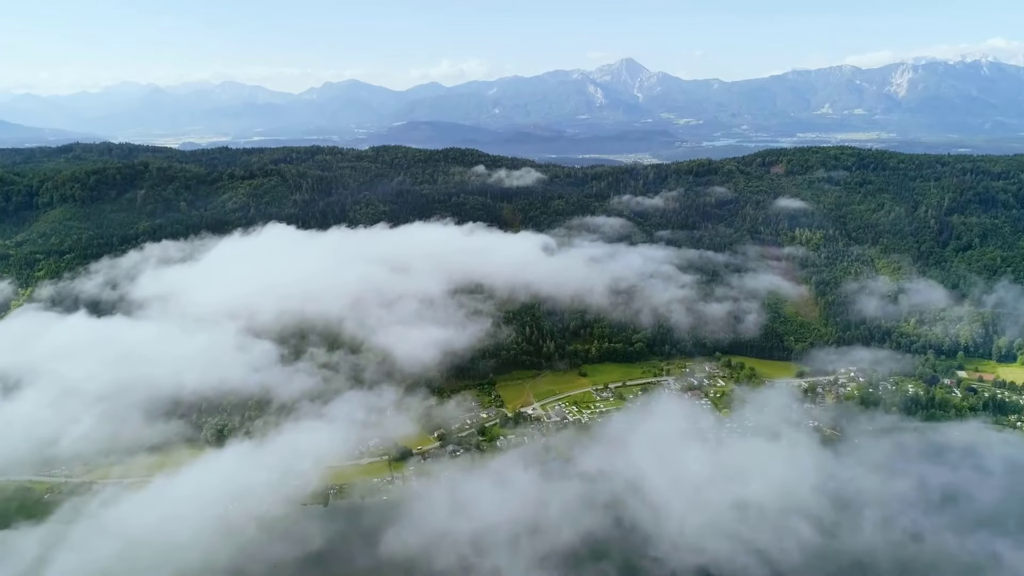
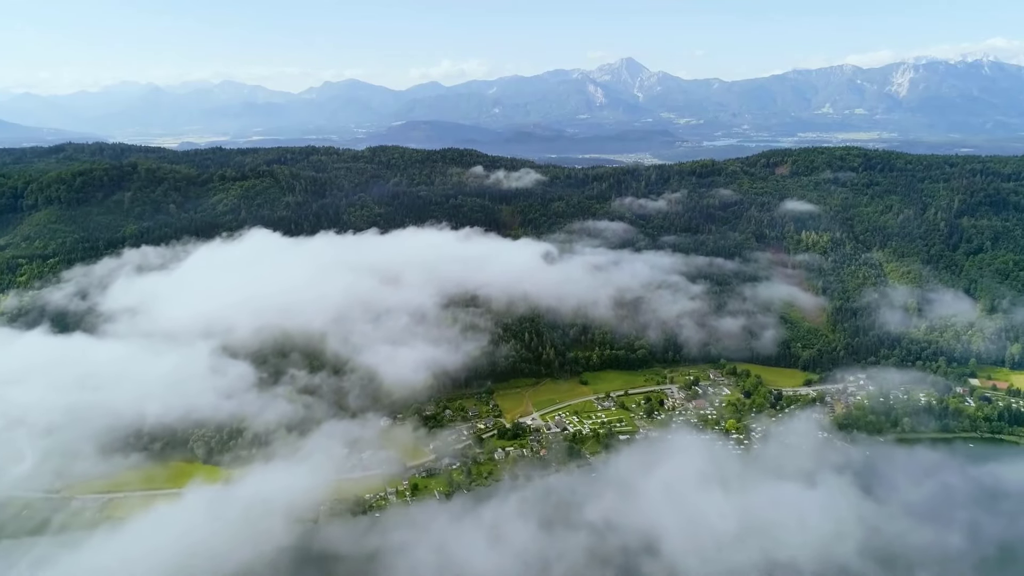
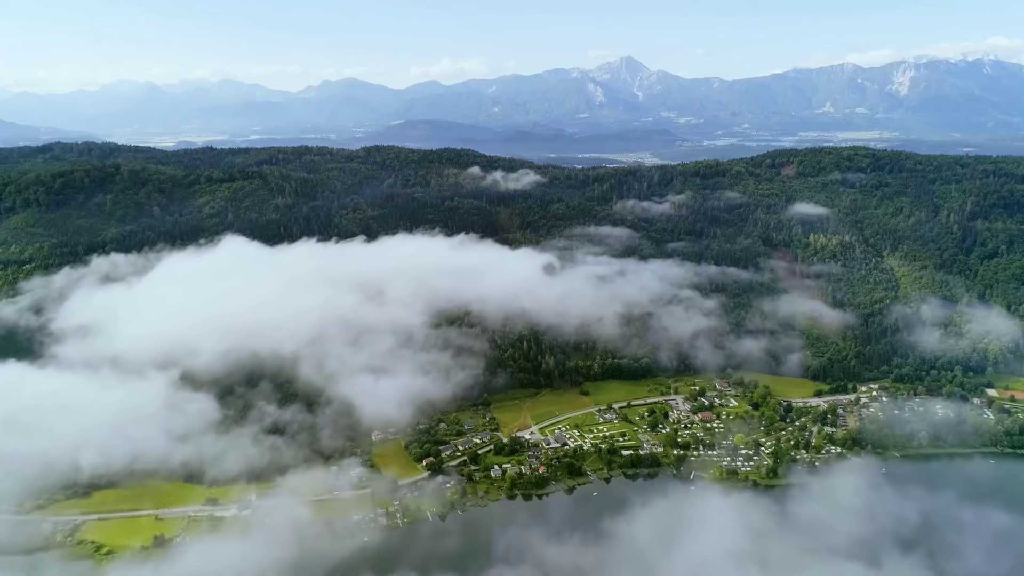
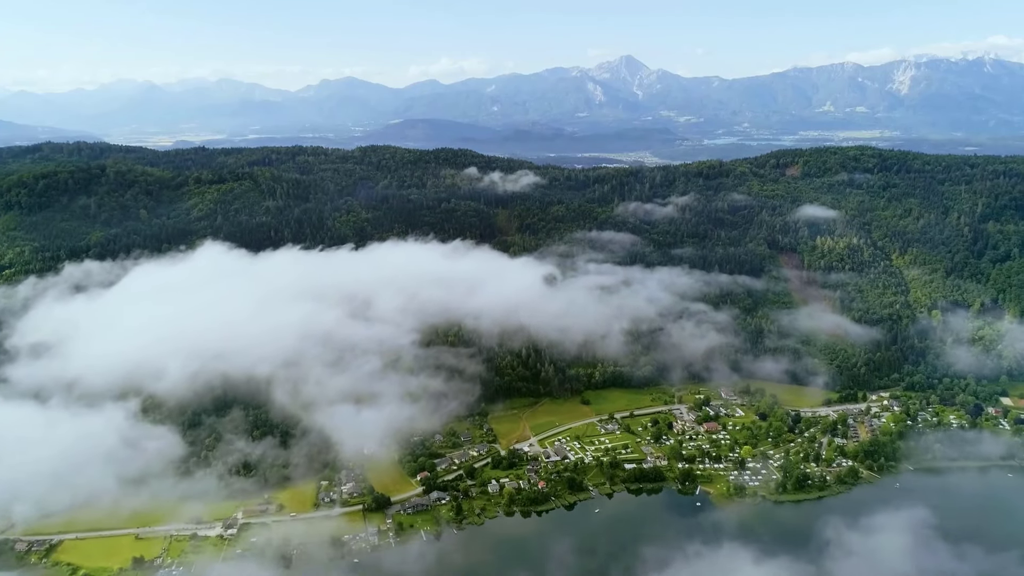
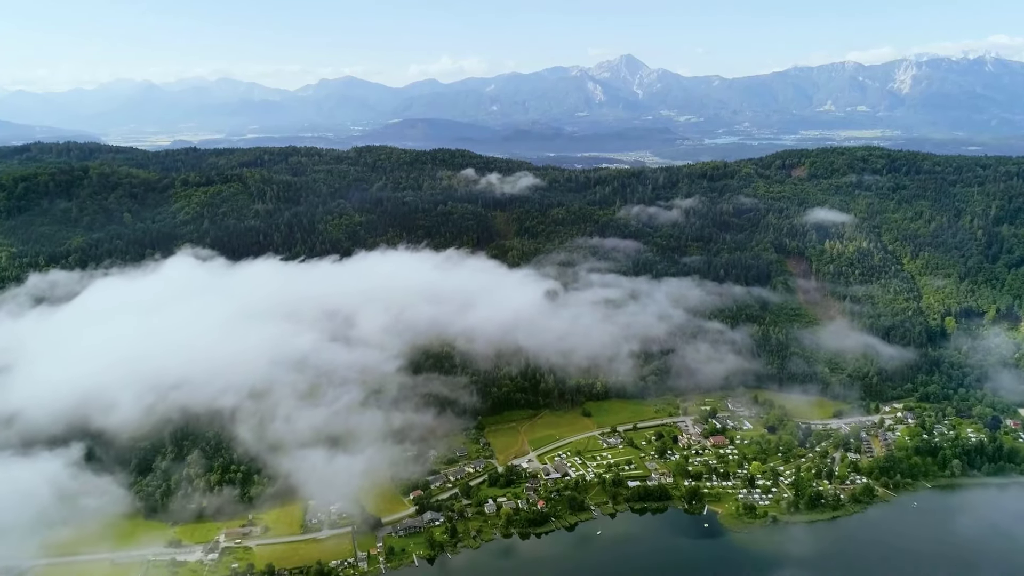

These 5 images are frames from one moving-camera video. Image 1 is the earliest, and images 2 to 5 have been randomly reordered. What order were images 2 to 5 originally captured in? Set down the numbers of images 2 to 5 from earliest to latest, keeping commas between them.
2, 3, 4, 5
